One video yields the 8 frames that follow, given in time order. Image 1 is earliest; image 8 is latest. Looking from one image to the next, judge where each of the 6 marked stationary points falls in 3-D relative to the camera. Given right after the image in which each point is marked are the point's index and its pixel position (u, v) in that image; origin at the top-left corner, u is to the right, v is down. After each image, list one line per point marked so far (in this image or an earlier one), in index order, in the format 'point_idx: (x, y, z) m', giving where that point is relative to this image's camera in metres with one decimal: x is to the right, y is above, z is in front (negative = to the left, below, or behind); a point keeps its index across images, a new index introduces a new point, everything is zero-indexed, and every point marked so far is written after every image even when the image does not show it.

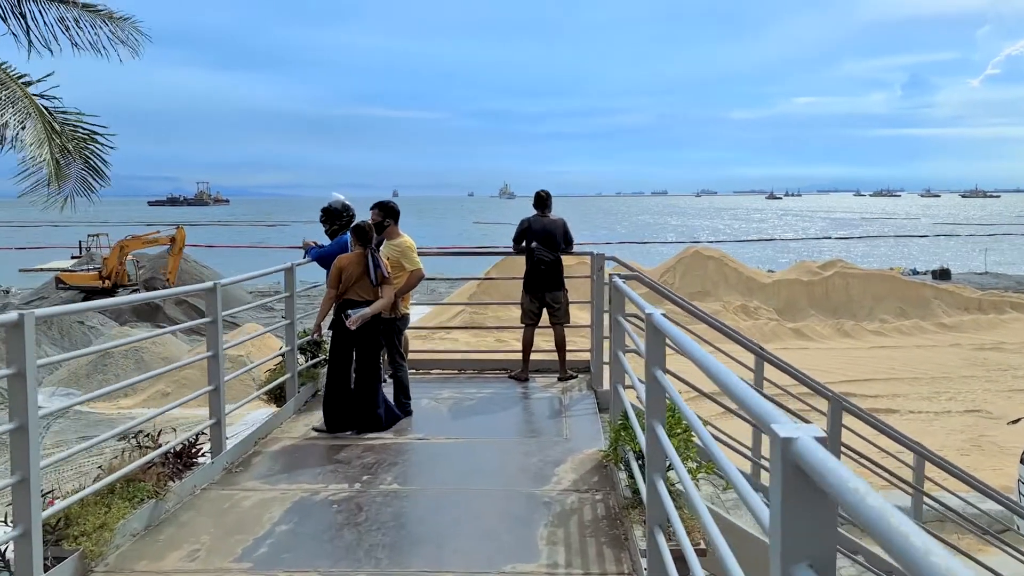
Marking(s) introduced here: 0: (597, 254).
0: (+0.7, +0.3, +7.0) m
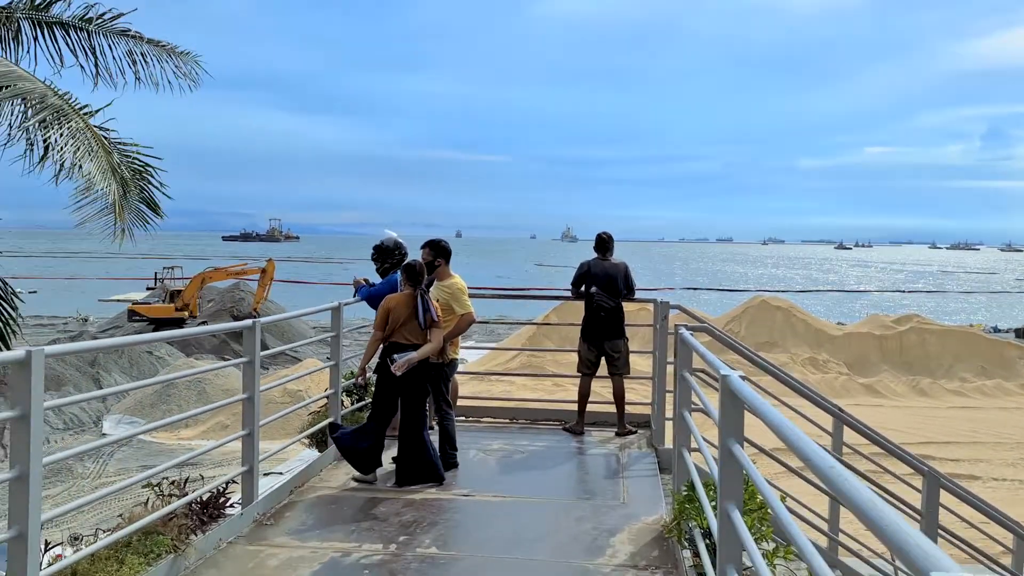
0: (+1.2, -0.1, +6.5) m
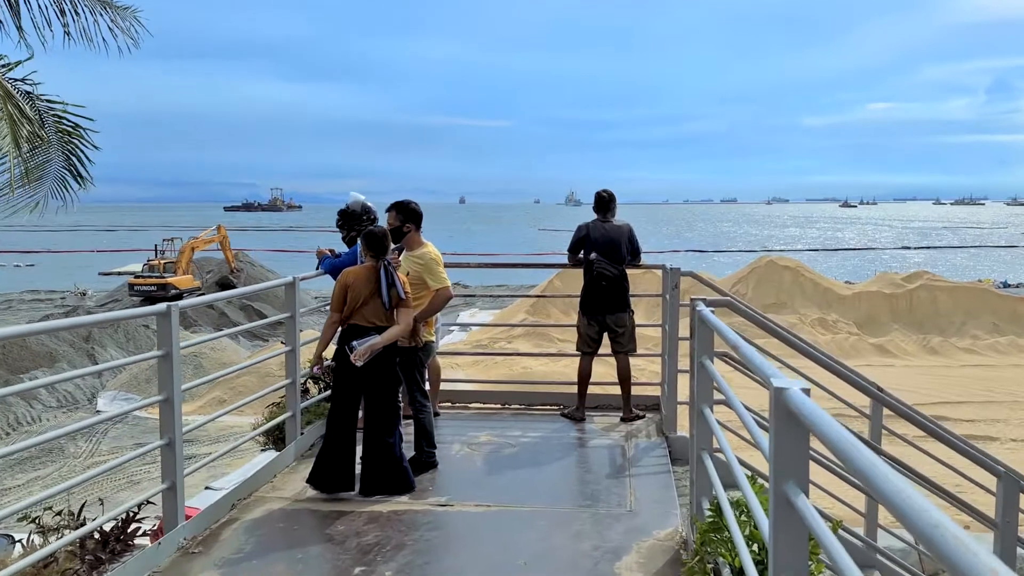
0: (+1.1, +0.1, +5.7) m
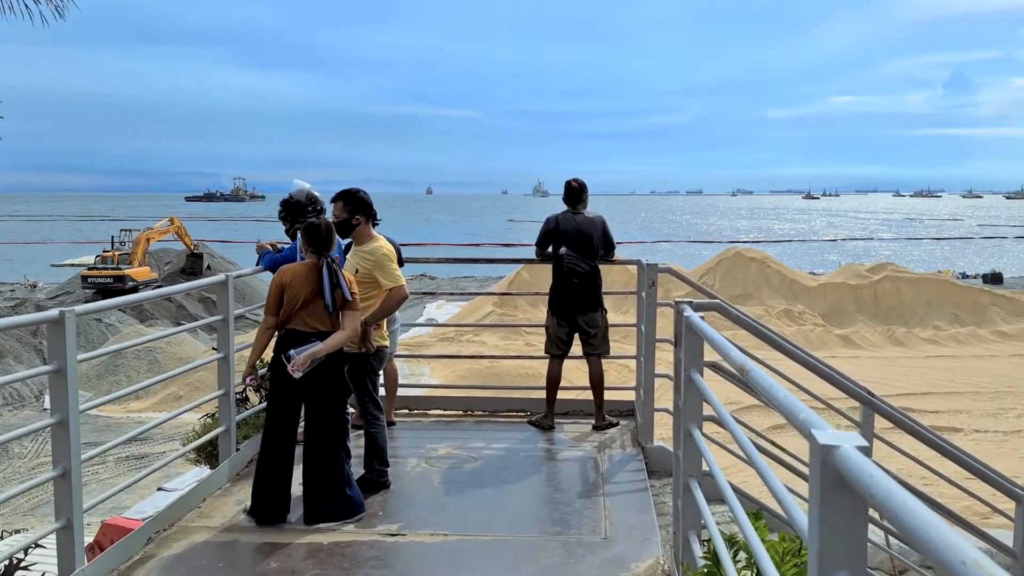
0: (+0.9, +0.2, +5.2) m
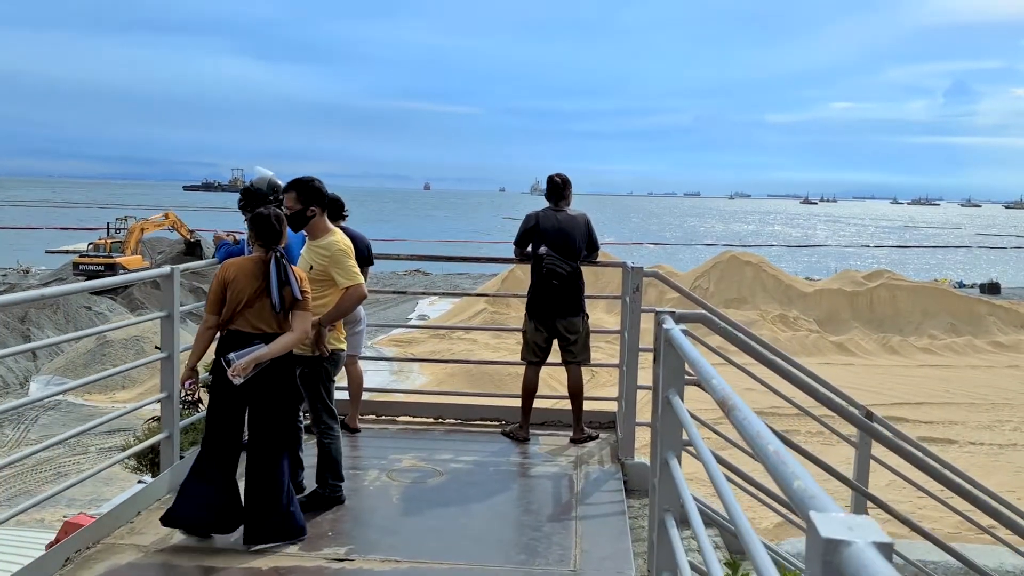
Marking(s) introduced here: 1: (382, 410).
0: (+0.7, +0.1, +4.8) m
1: (-0.9, -0.9, +5.6) m
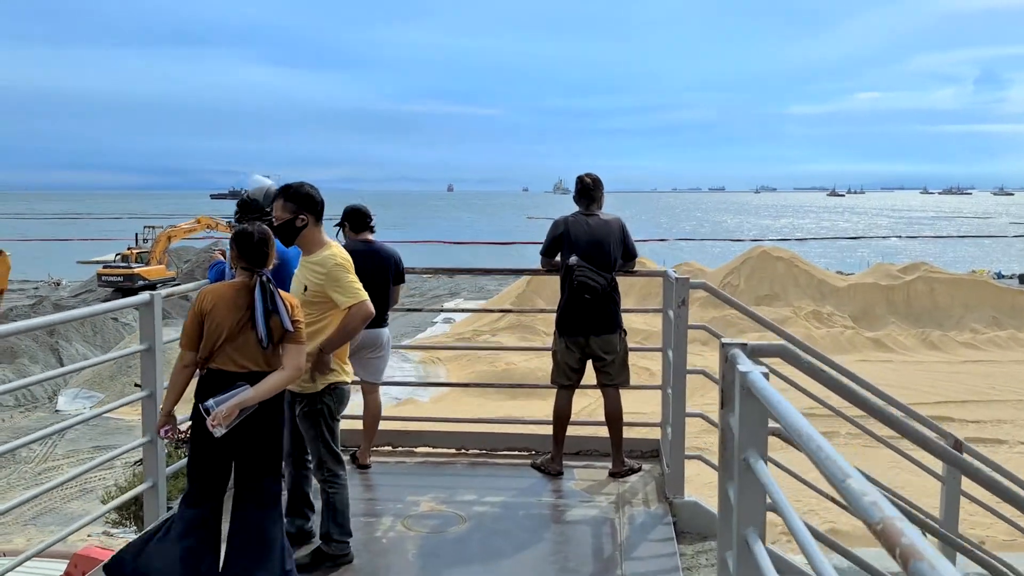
0: (+0.9, +0.1, +4.3) m
1: (-0.7, -1.0, +5.0) m
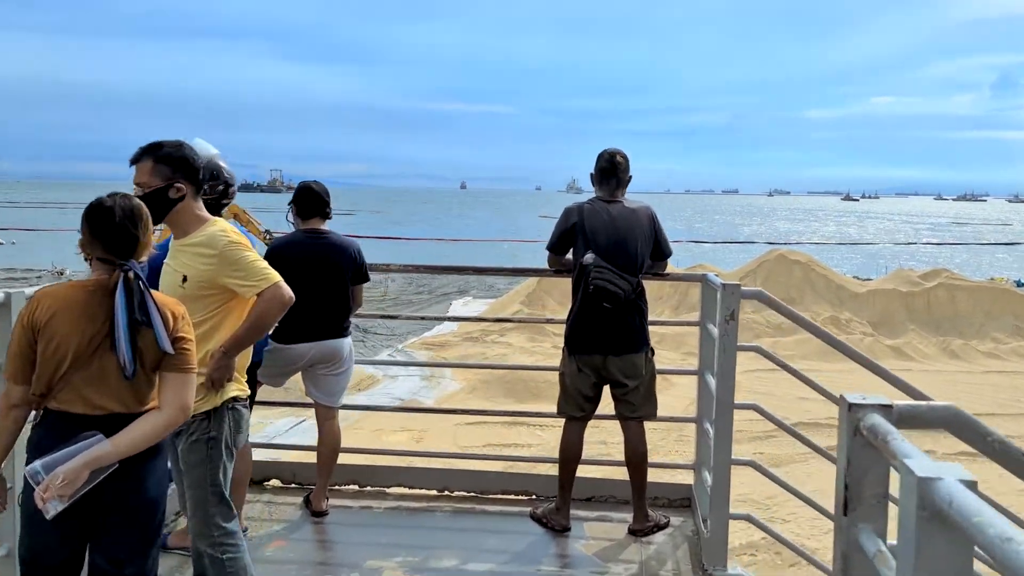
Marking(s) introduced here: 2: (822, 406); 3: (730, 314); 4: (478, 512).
0: (+0.9, 0.0, +3.3) m
1: (-0.7, -1.0, +4.1) m
2: (+5.5, -2.1, +14.1) m
3: (+0.9, -0.1, +3.3) m
4: (-0.2, -1.1, +3.8) m
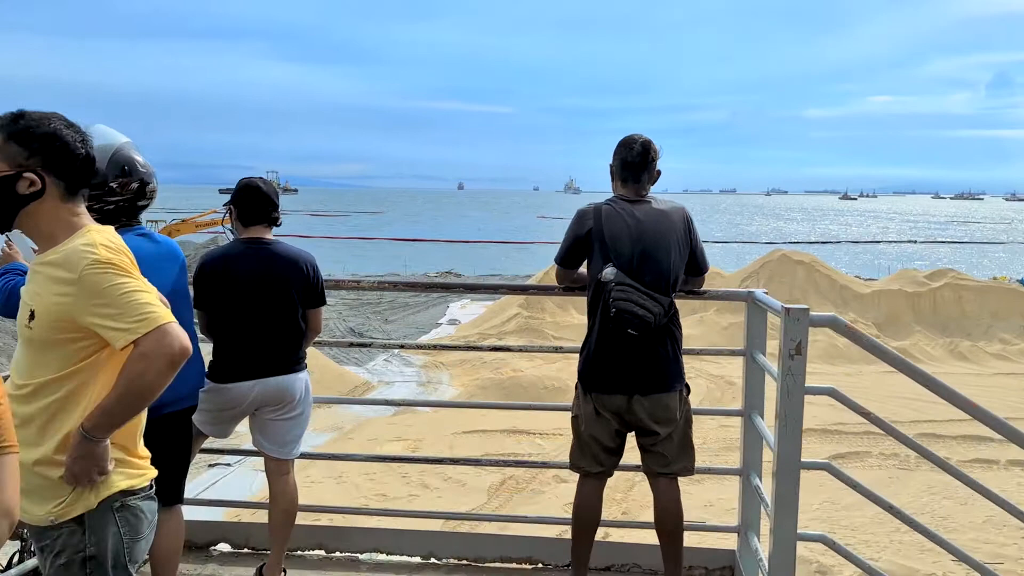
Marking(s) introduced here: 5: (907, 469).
0: (+0.9, -0.1, +2.5) m
1: (-0.7, -1.1, +3.3) m
2: (+5.5, -2.2, +13.4) m
3: (+0.9, -0.2, +2.5) m
4: (-0.2, -1.2, +3.1) m
5: (+5.8, -2.7, +10.9) m
